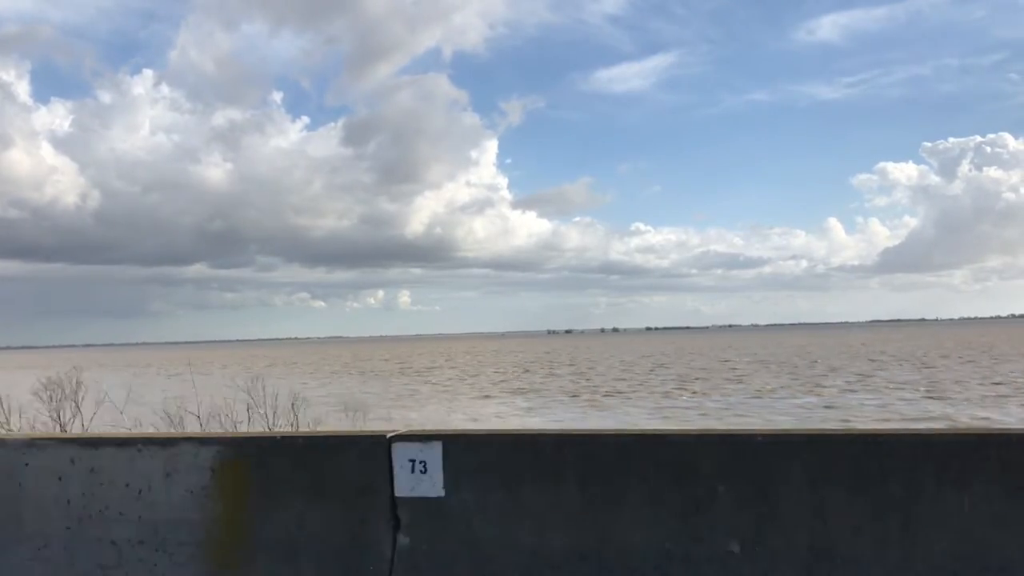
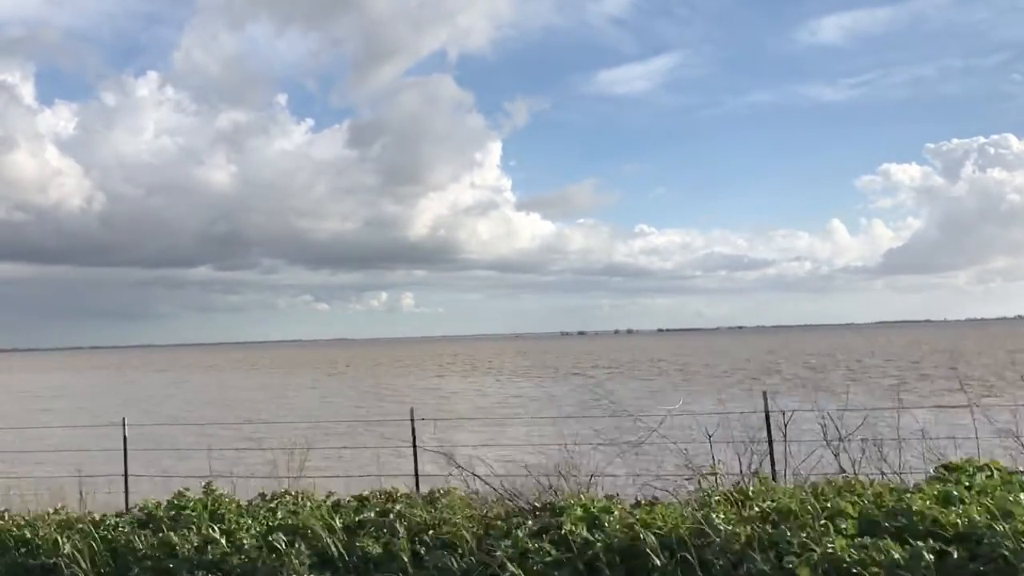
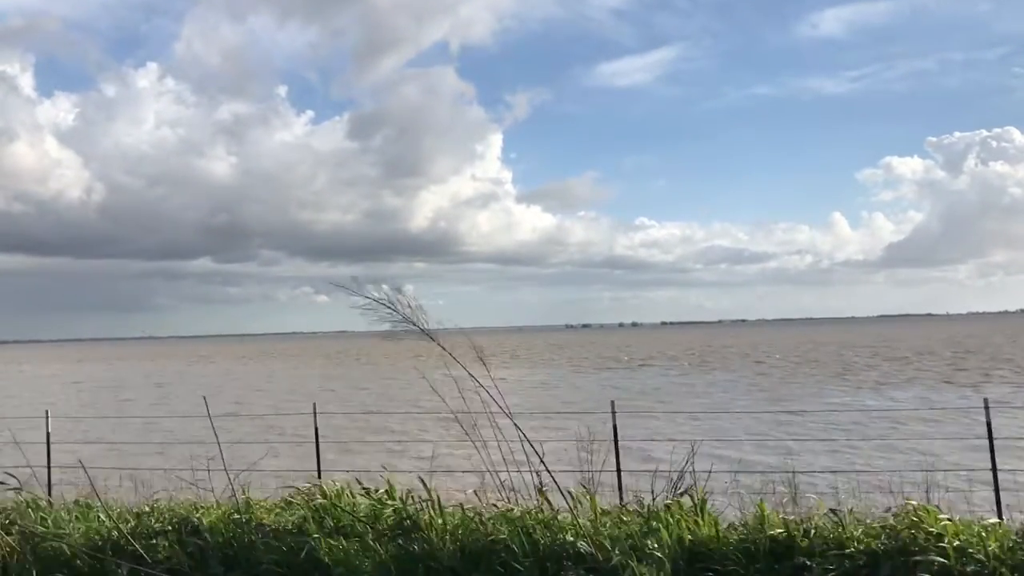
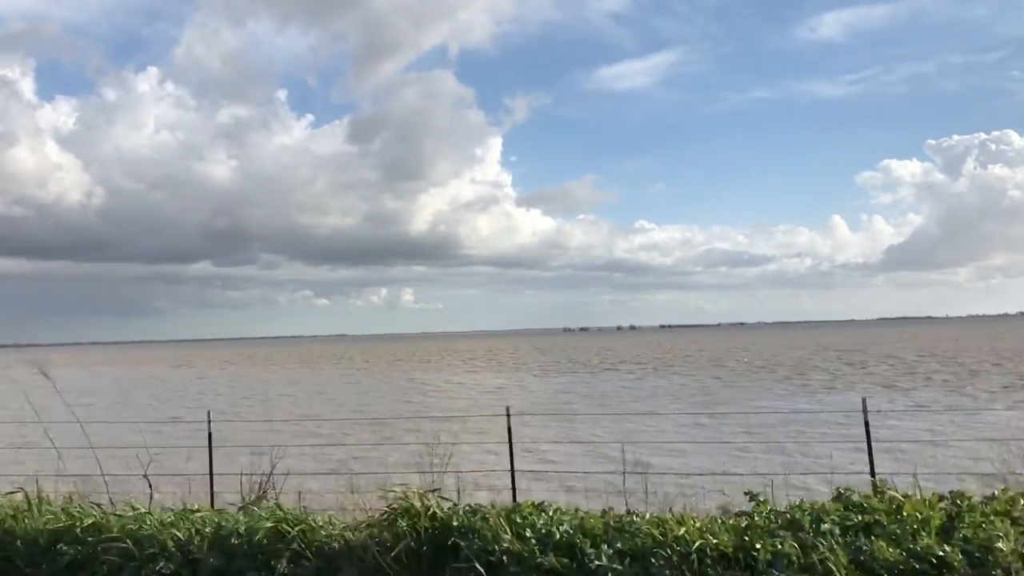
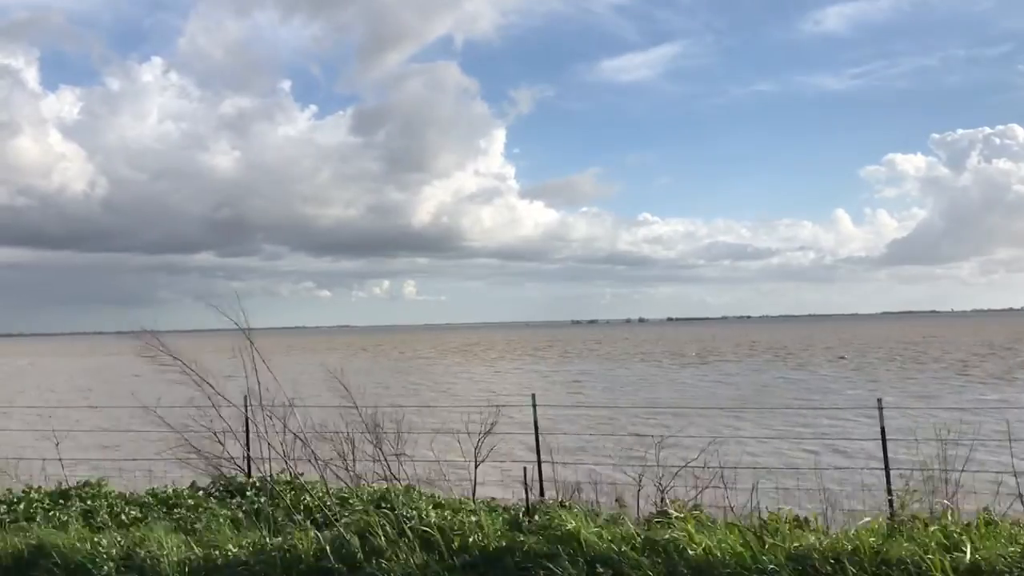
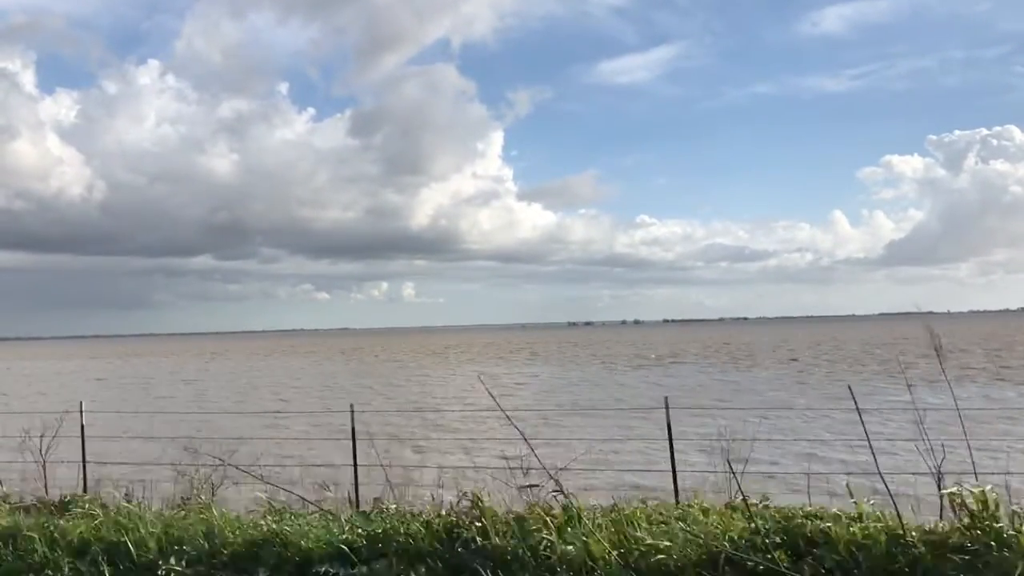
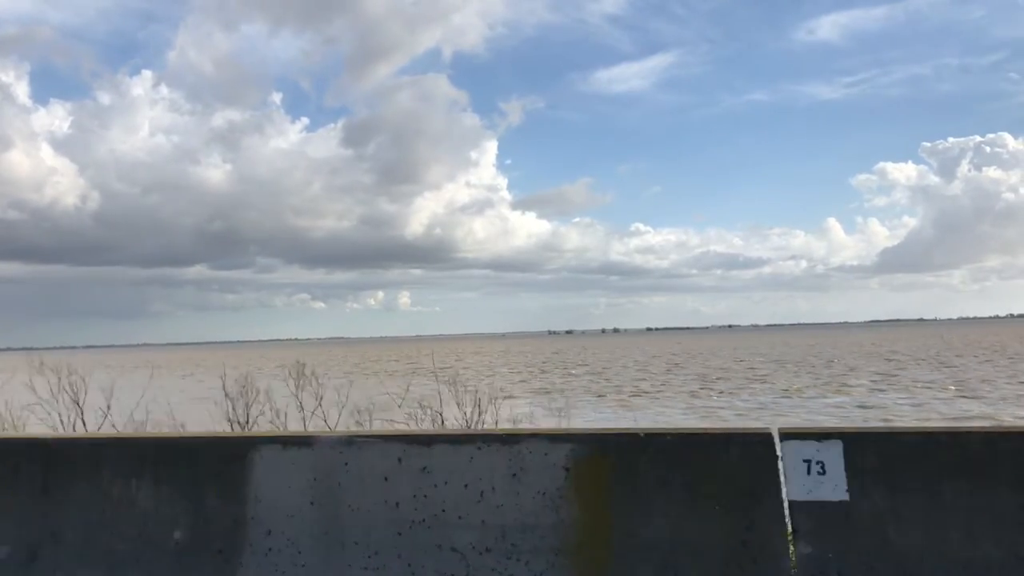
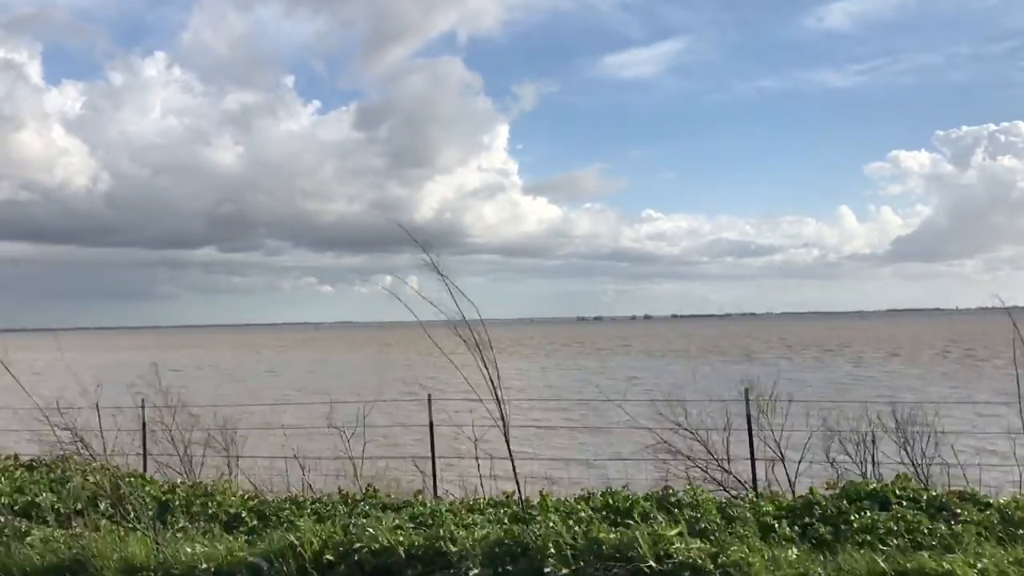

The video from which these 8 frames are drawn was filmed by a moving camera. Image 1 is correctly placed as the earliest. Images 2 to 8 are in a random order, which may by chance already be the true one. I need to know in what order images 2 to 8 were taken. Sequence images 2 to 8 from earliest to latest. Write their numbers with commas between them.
7, 2, 4, 3, 6, 5, 8
